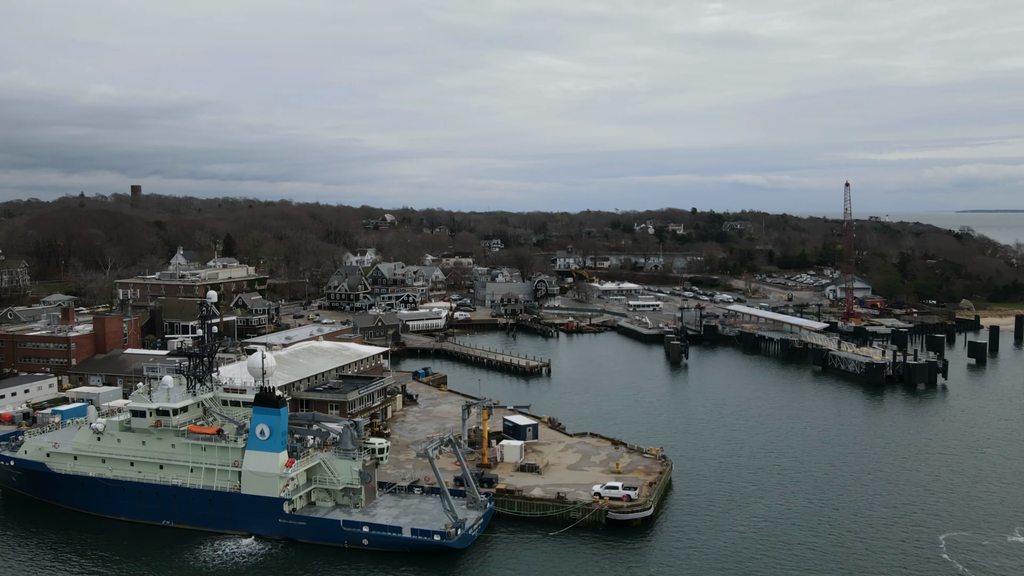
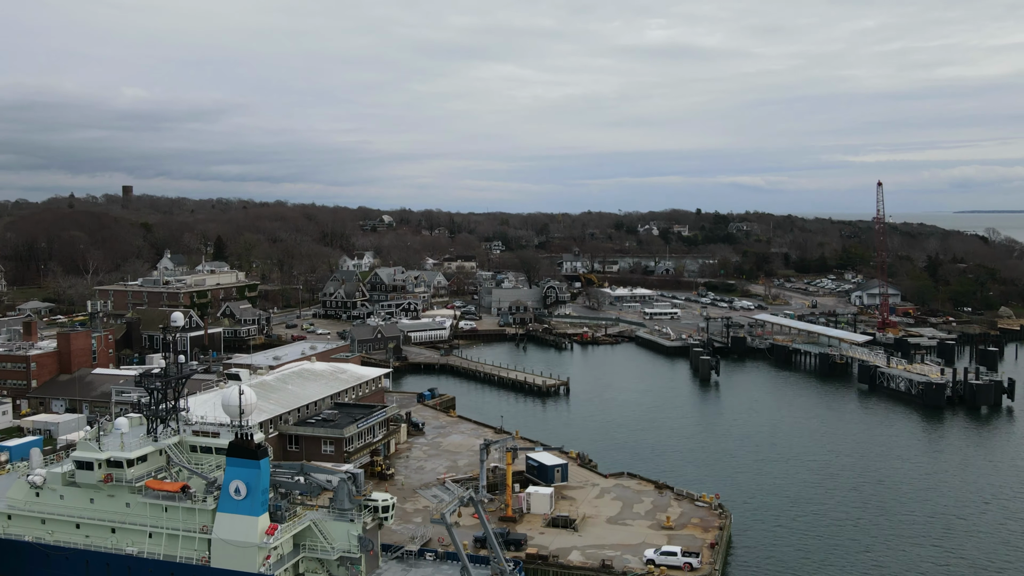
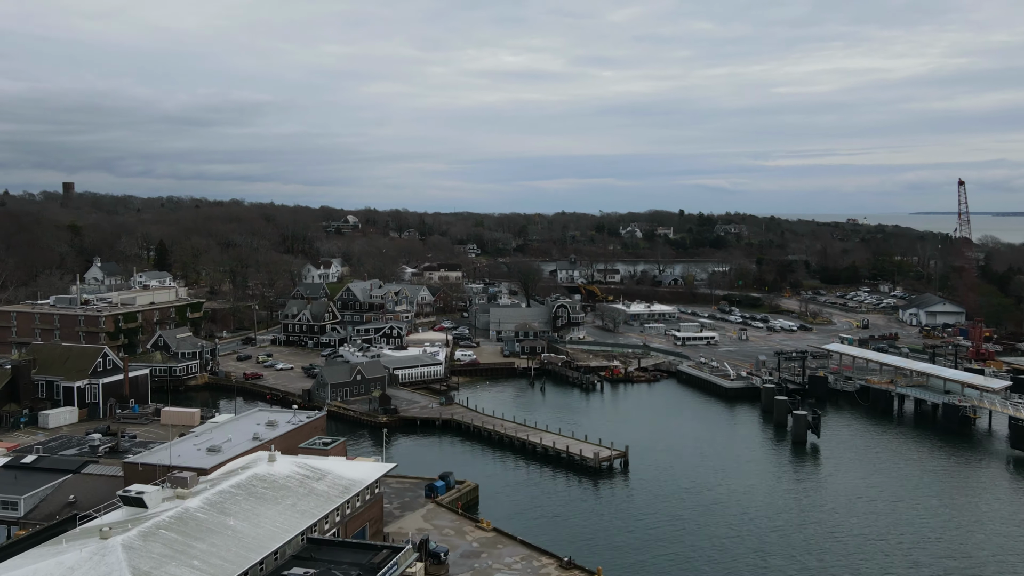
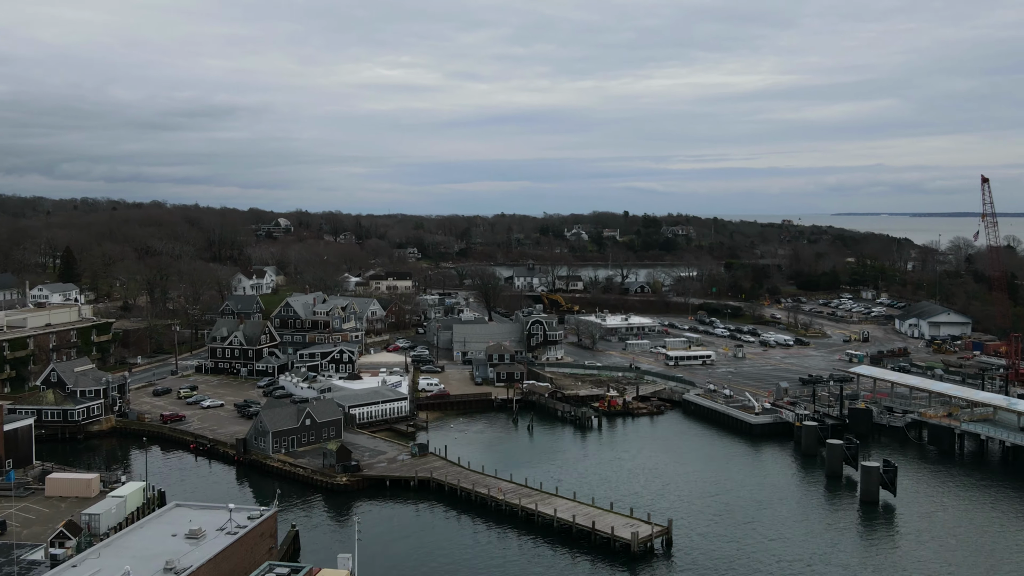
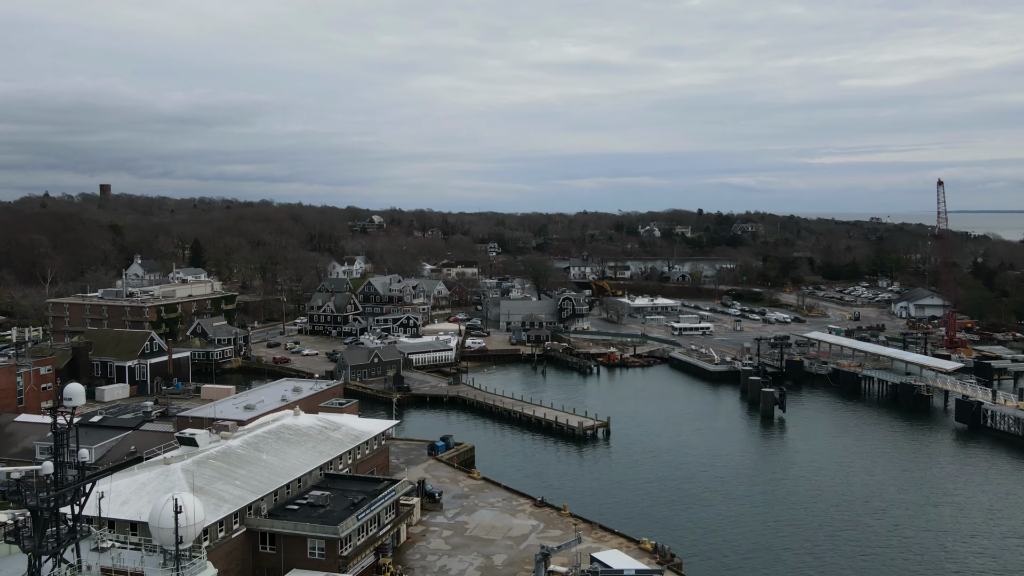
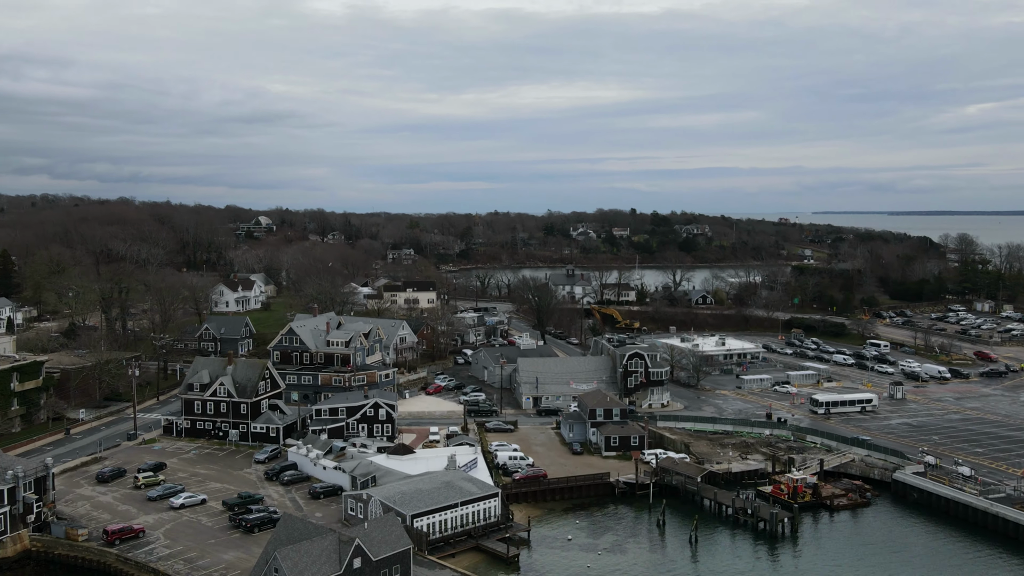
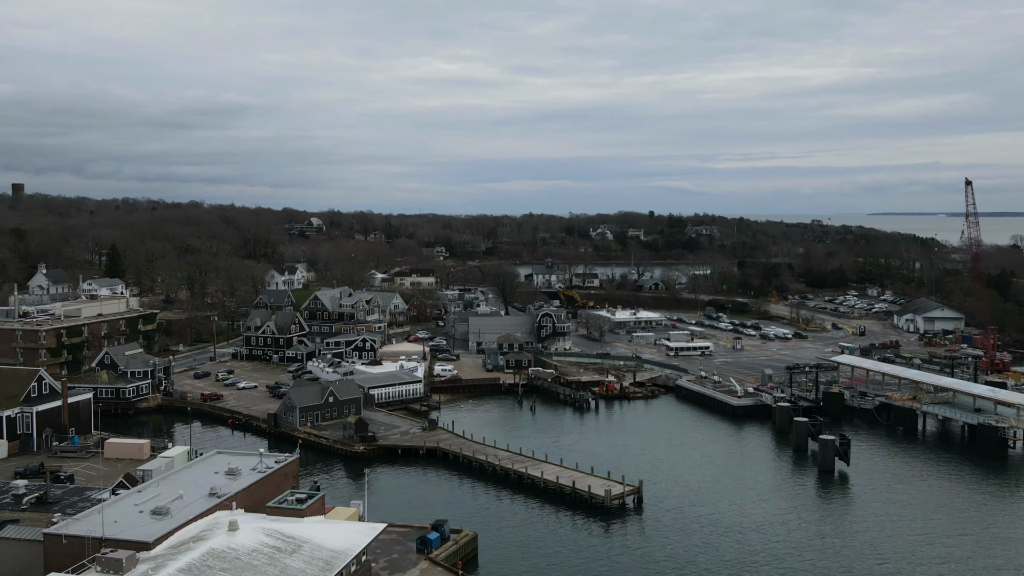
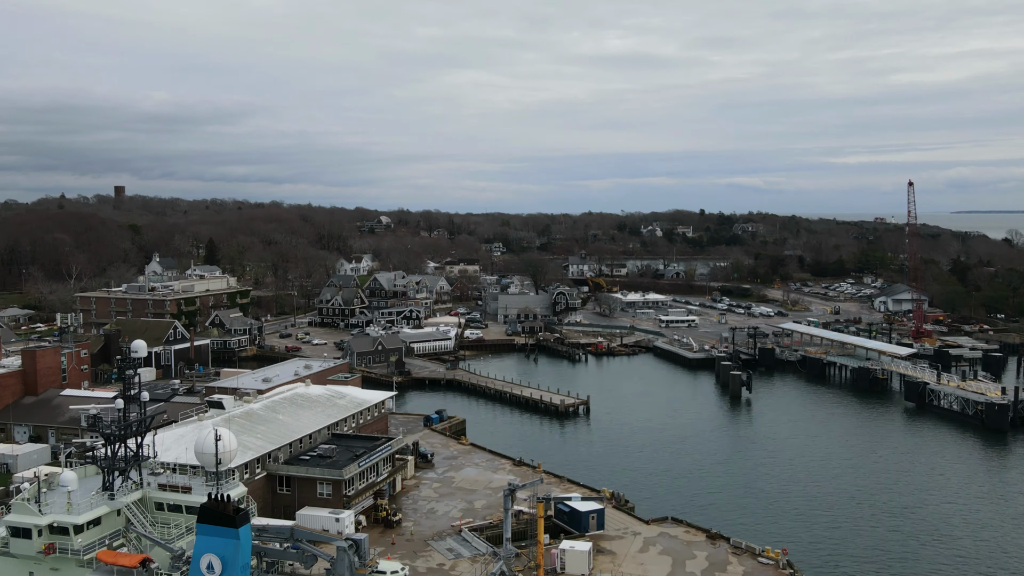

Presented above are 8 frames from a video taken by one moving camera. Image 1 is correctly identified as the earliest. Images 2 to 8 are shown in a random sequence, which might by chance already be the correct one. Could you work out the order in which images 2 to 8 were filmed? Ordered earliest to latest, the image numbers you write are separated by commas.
2, 8, 5, 3, 7, 4, 6
